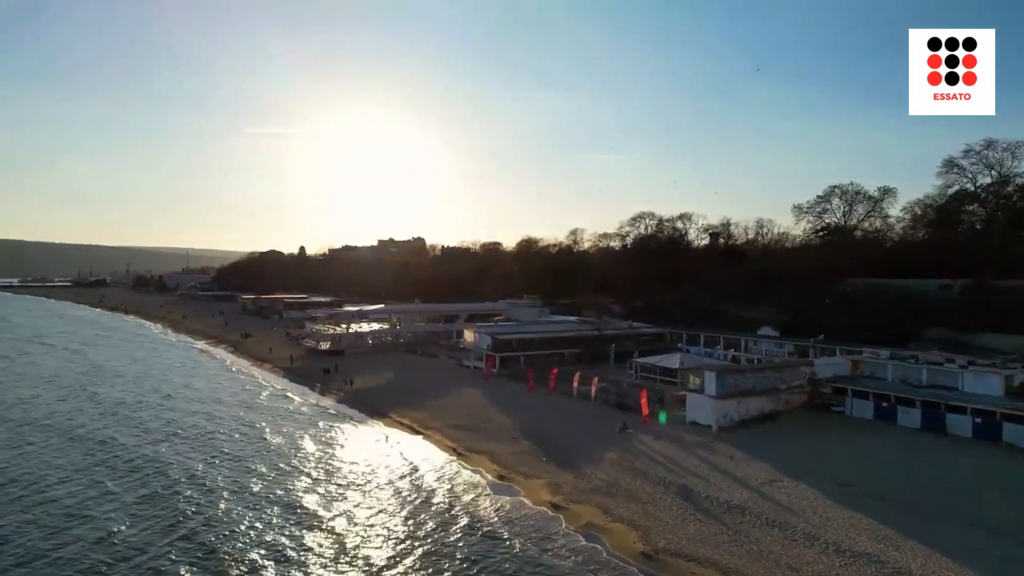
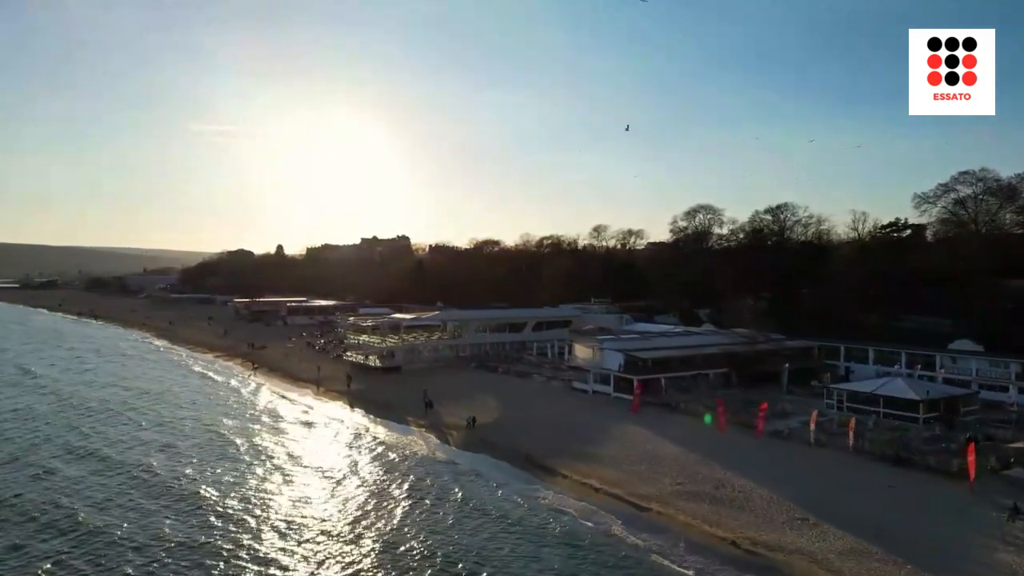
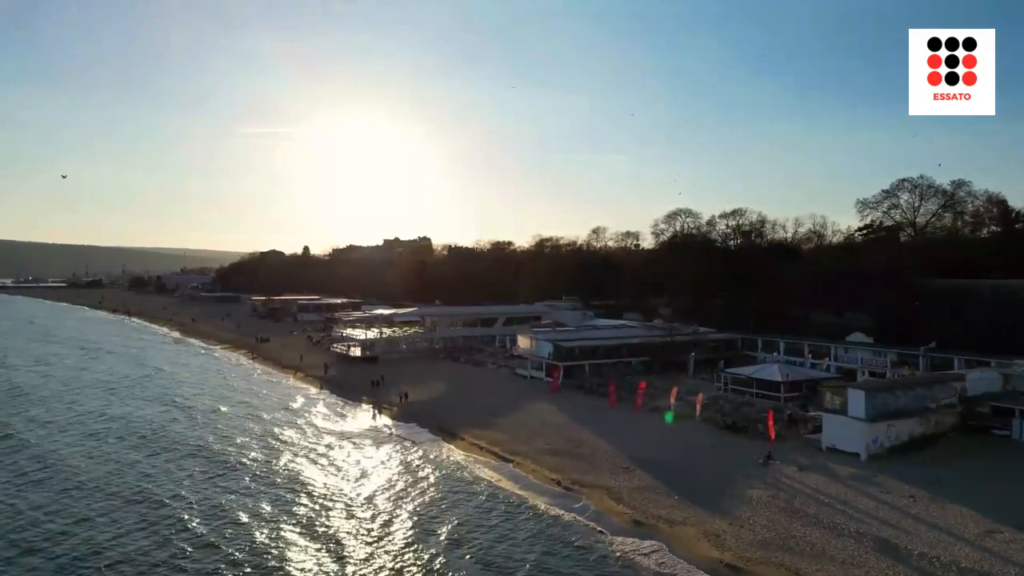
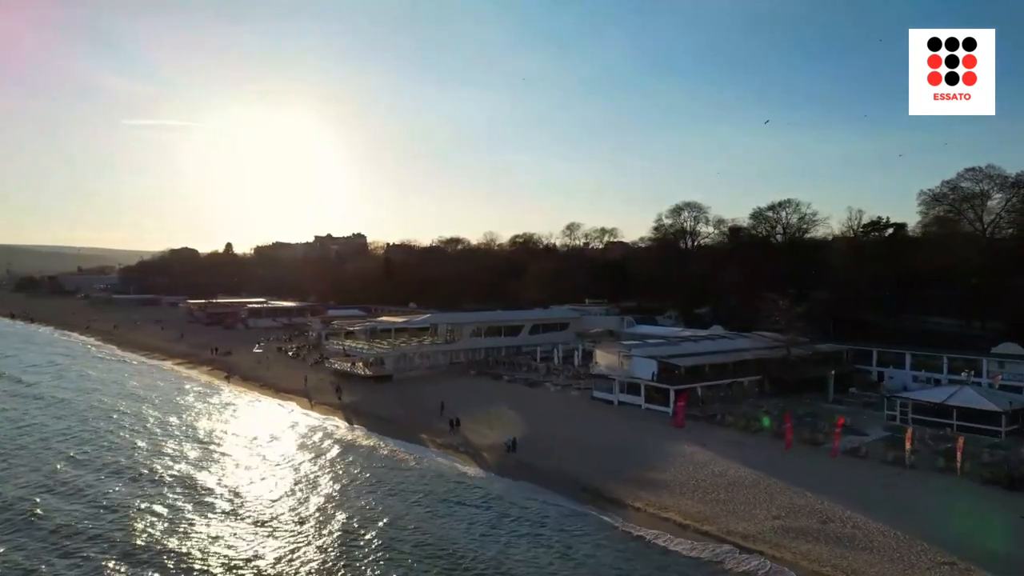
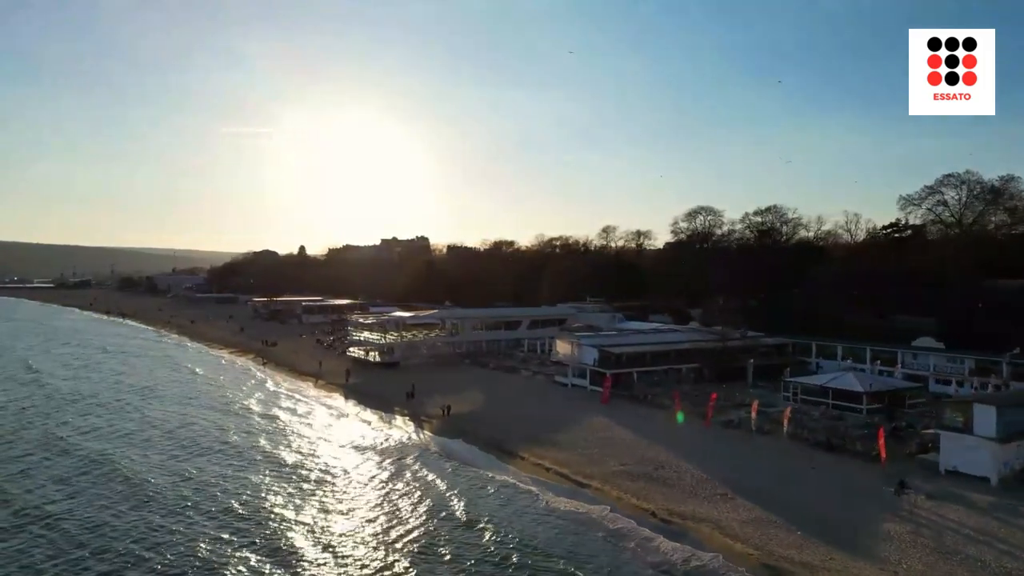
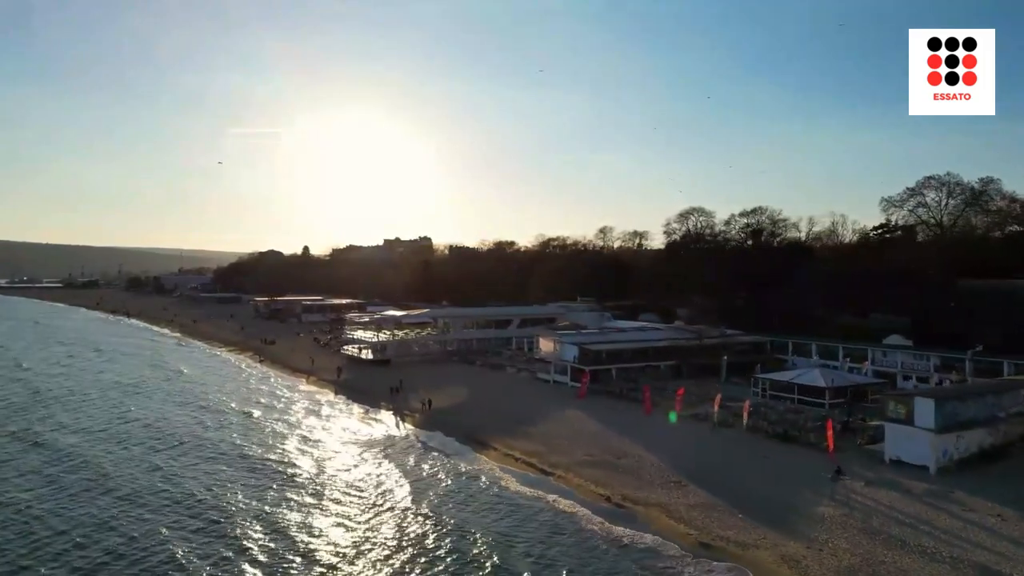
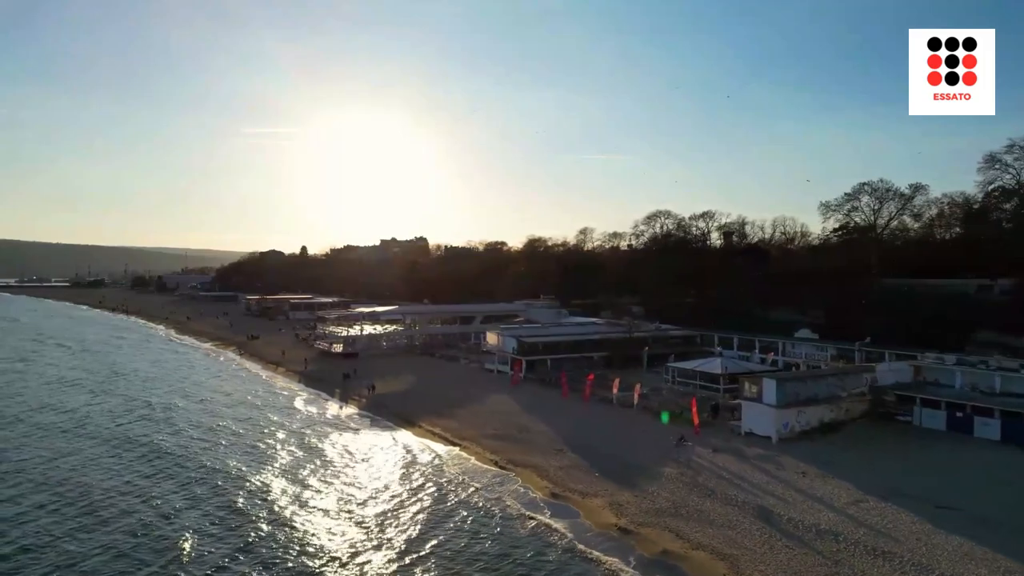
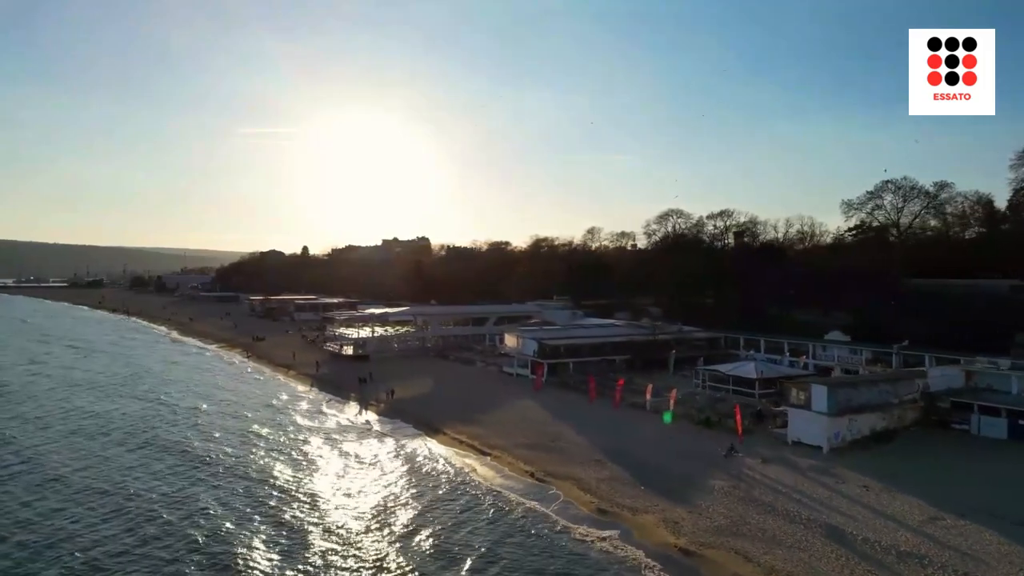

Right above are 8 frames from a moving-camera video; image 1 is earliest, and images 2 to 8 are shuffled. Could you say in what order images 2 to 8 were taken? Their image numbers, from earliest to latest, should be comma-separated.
7, 8, 3, 6, 5, 2, 4
